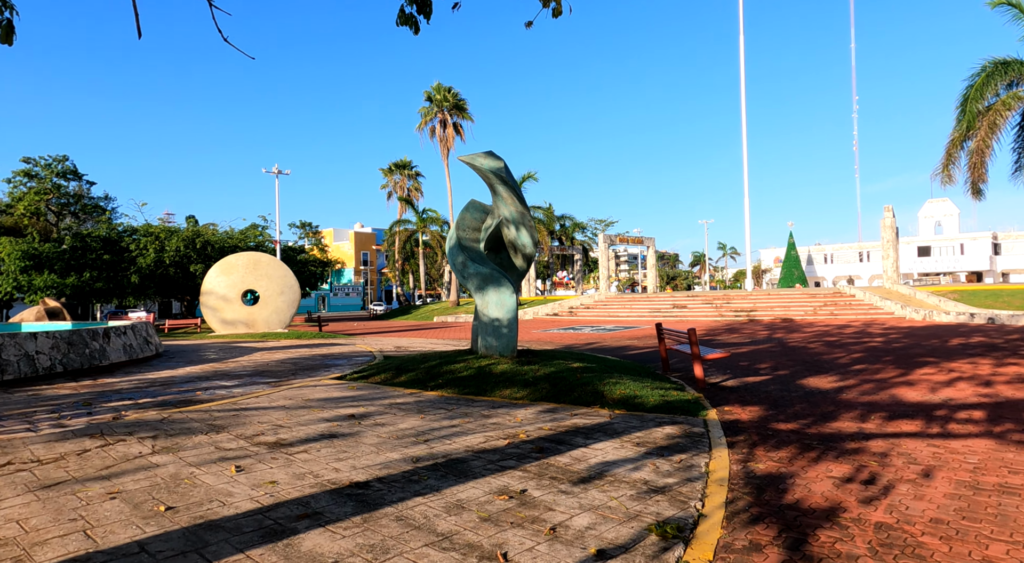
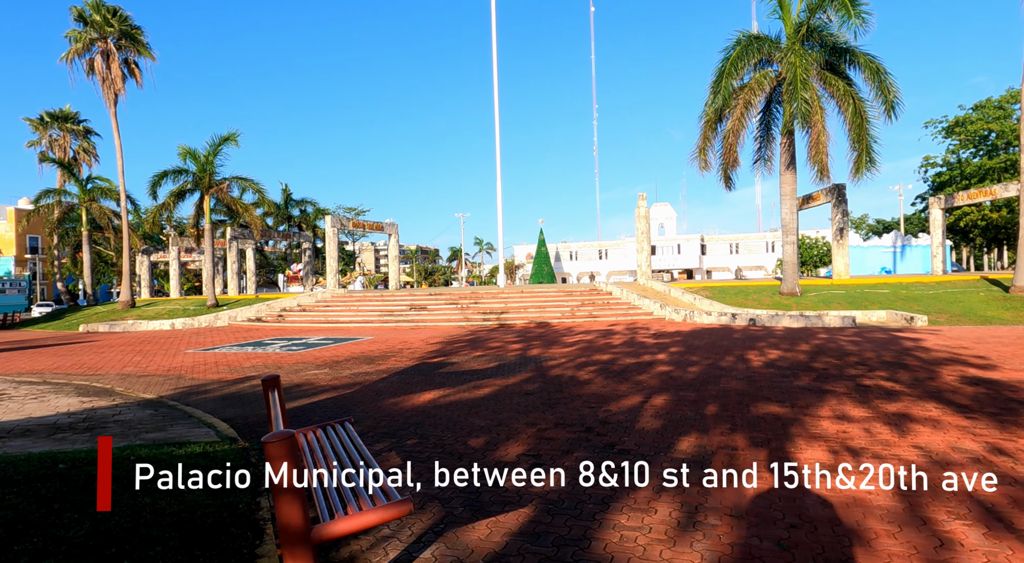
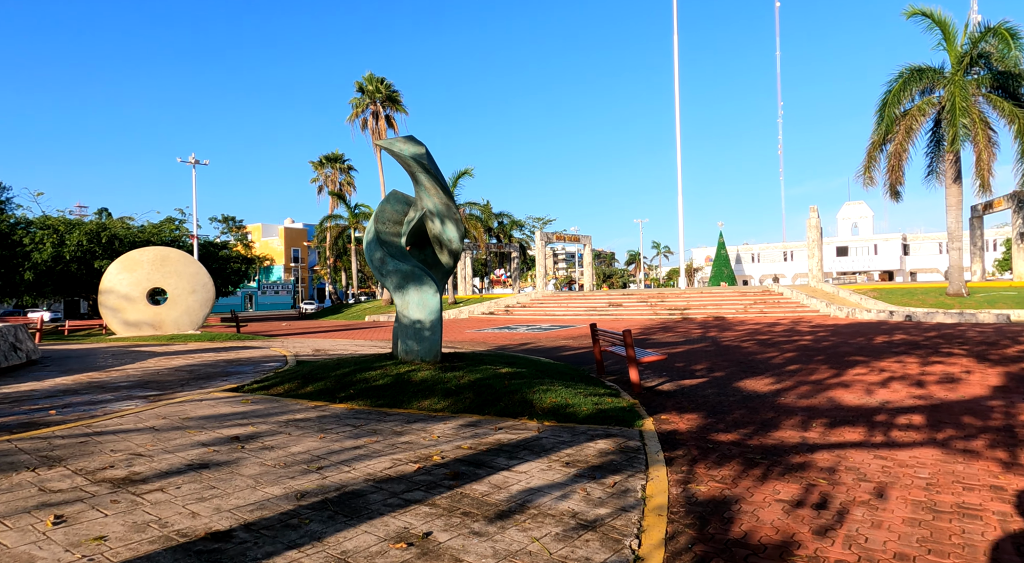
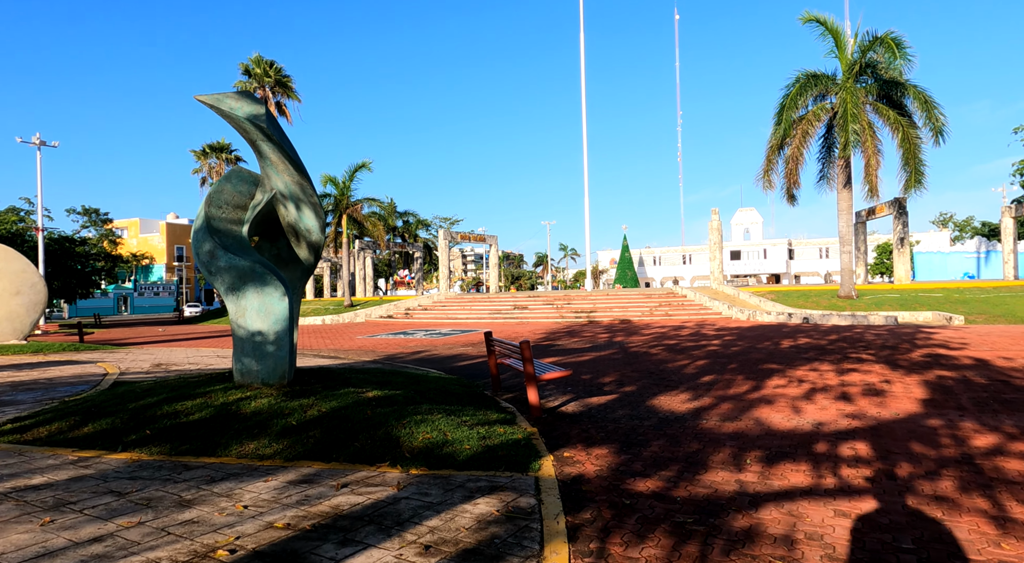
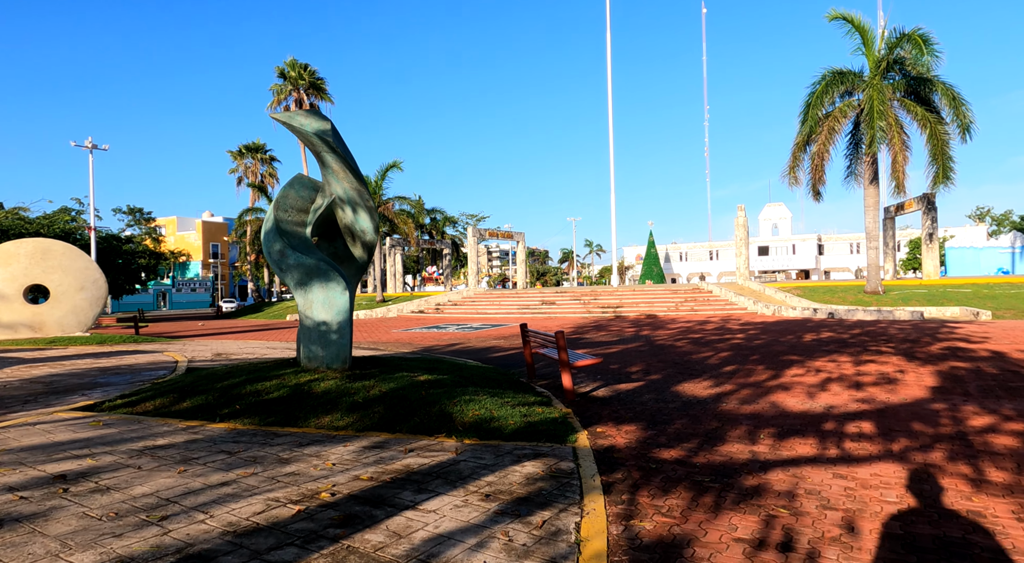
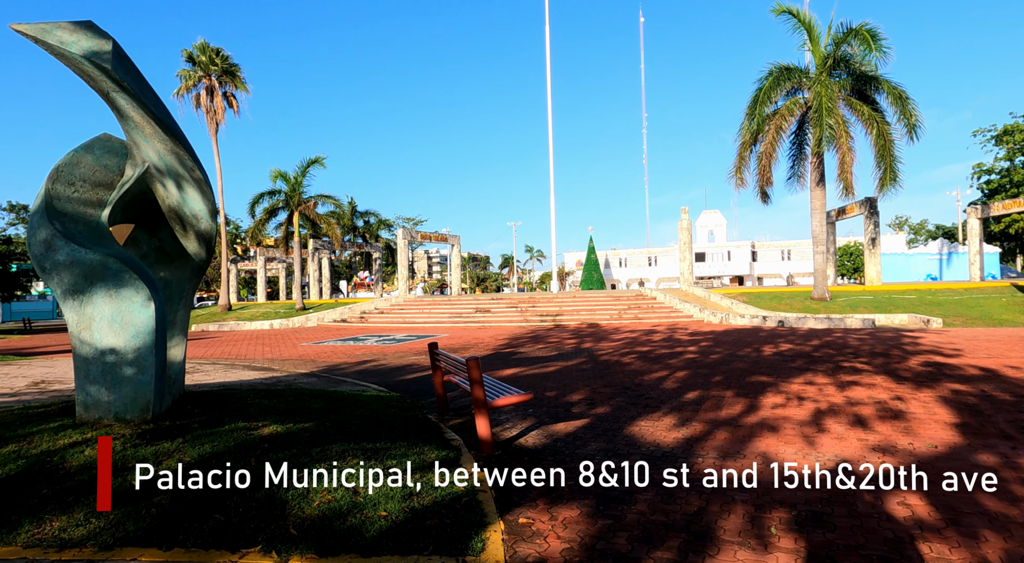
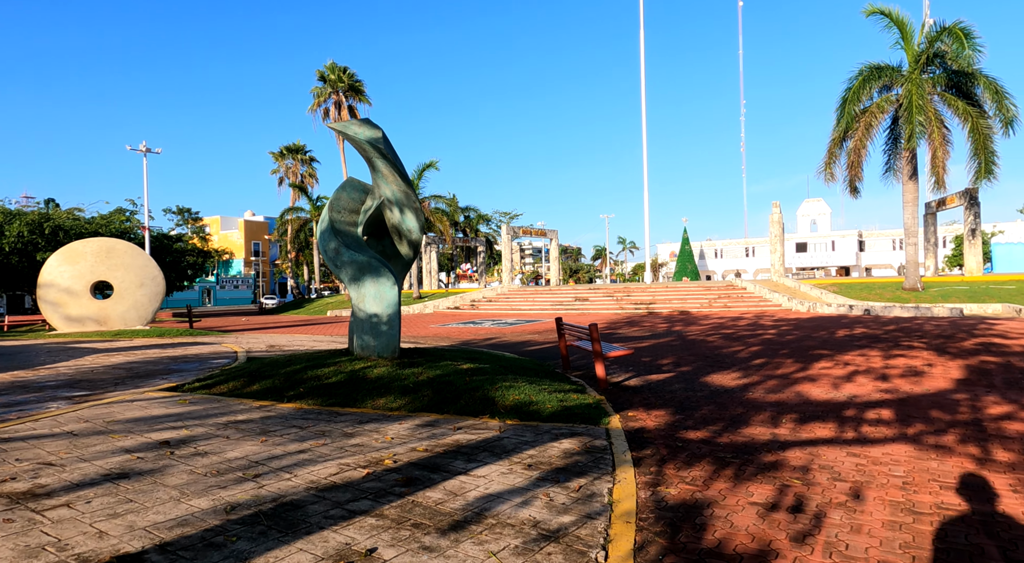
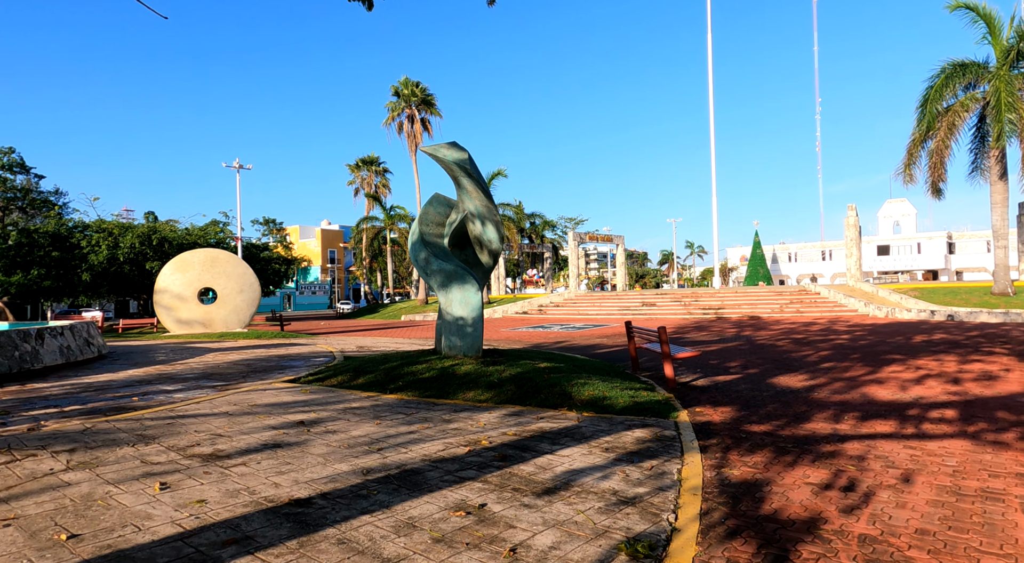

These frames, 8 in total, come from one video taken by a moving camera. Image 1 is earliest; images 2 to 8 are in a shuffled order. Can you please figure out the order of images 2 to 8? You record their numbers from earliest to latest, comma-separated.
8, 3, 7, 5, 4, 6, 2
